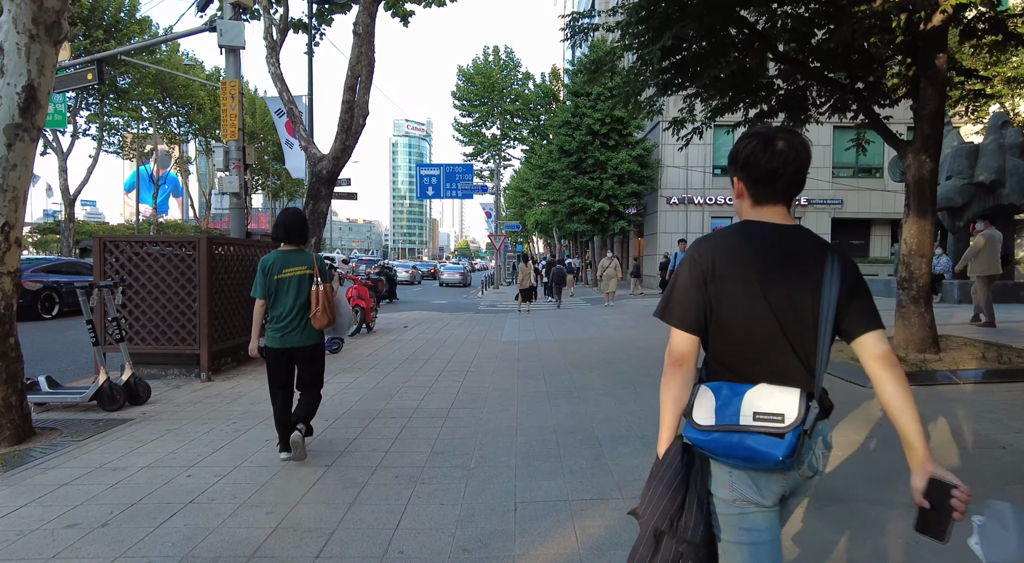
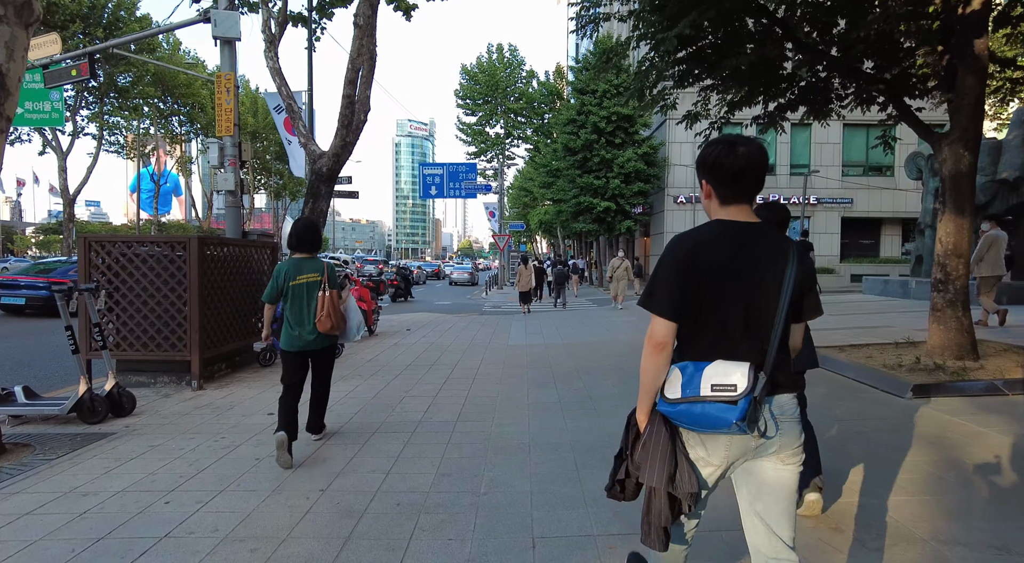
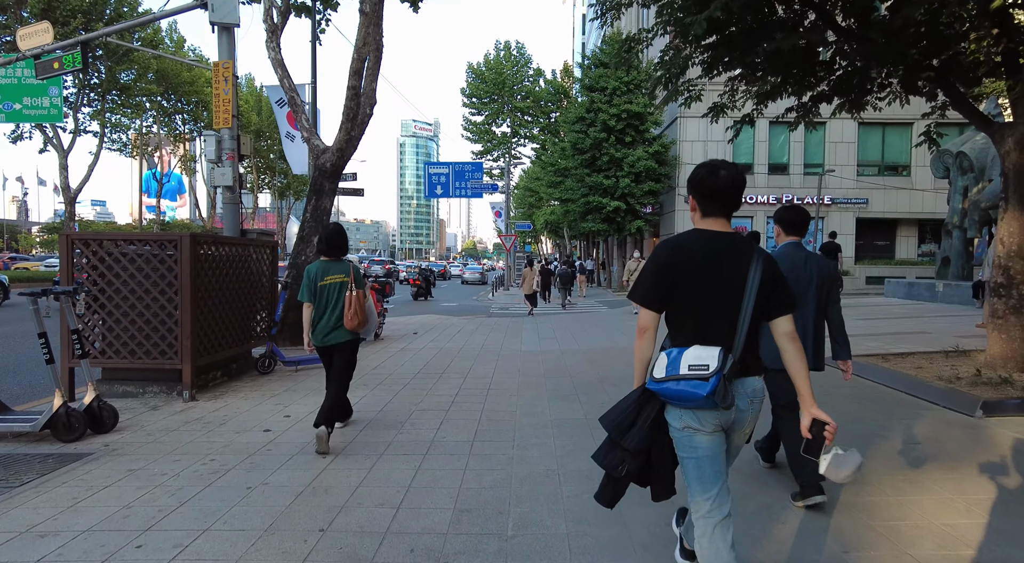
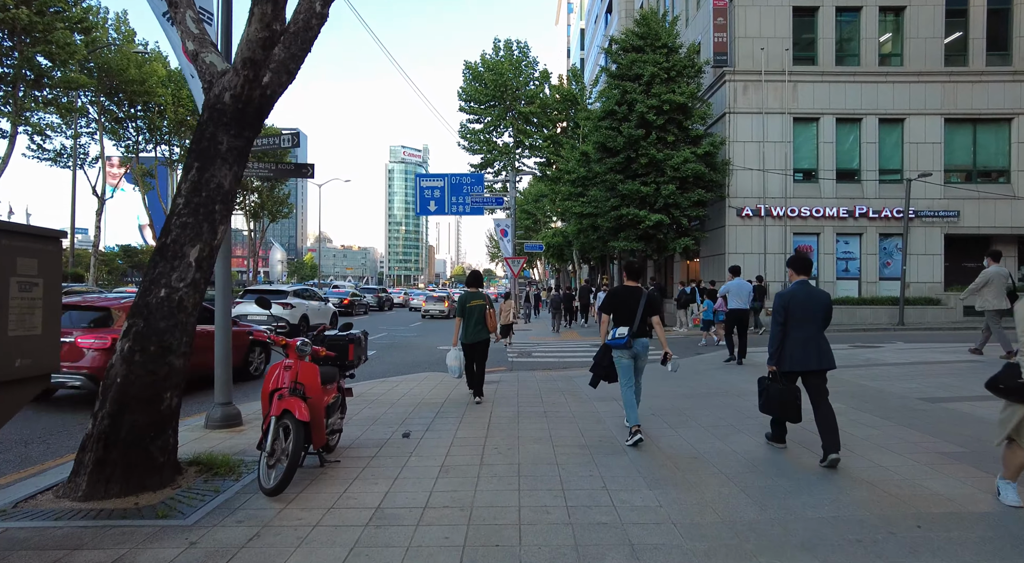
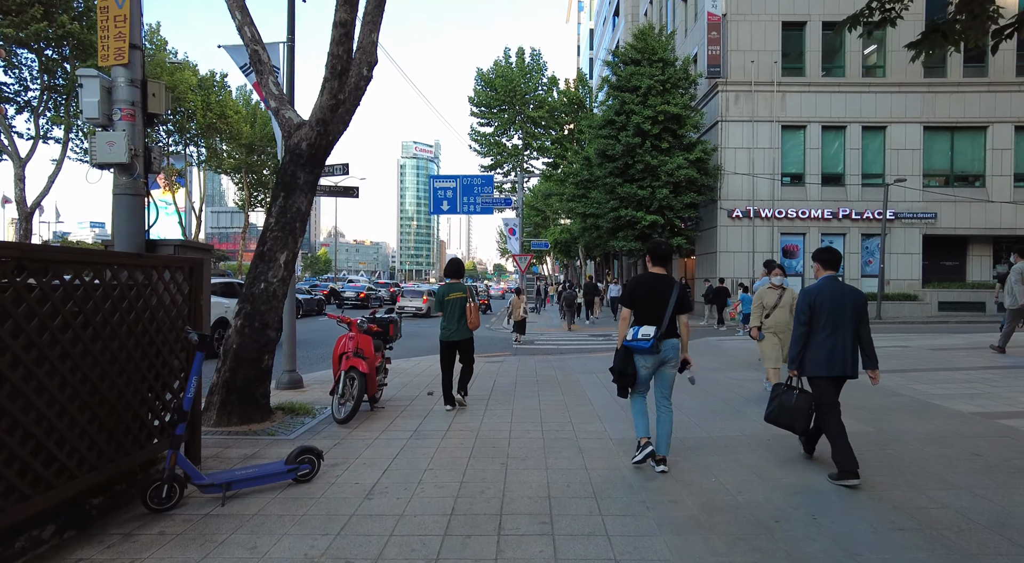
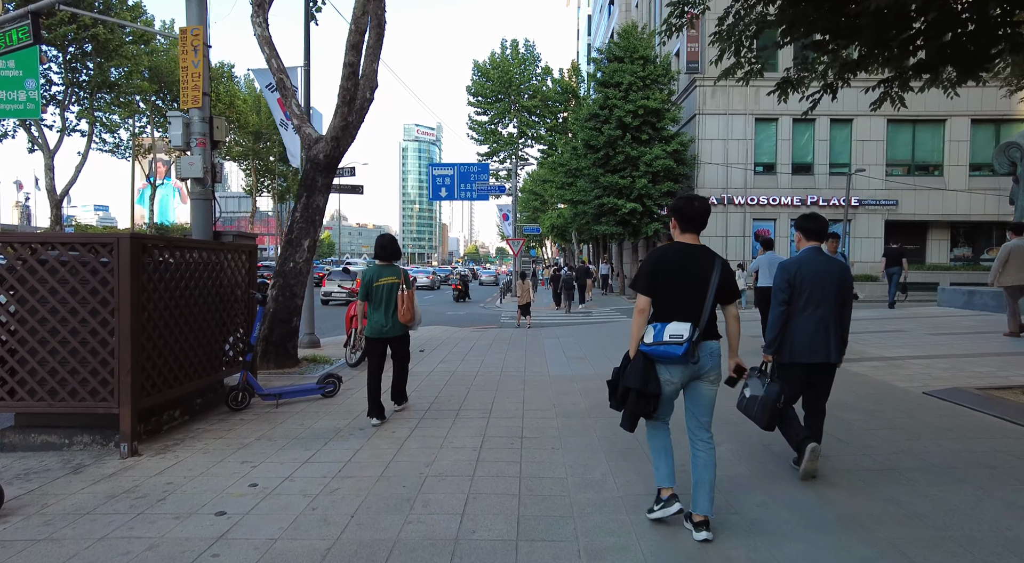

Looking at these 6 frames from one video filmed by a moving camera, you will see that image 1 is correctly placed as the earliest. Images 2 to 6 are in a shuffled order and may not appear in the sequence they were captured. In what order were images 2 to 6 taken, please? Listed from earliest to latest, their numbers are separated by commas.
2, 3, 6, 5, 4
